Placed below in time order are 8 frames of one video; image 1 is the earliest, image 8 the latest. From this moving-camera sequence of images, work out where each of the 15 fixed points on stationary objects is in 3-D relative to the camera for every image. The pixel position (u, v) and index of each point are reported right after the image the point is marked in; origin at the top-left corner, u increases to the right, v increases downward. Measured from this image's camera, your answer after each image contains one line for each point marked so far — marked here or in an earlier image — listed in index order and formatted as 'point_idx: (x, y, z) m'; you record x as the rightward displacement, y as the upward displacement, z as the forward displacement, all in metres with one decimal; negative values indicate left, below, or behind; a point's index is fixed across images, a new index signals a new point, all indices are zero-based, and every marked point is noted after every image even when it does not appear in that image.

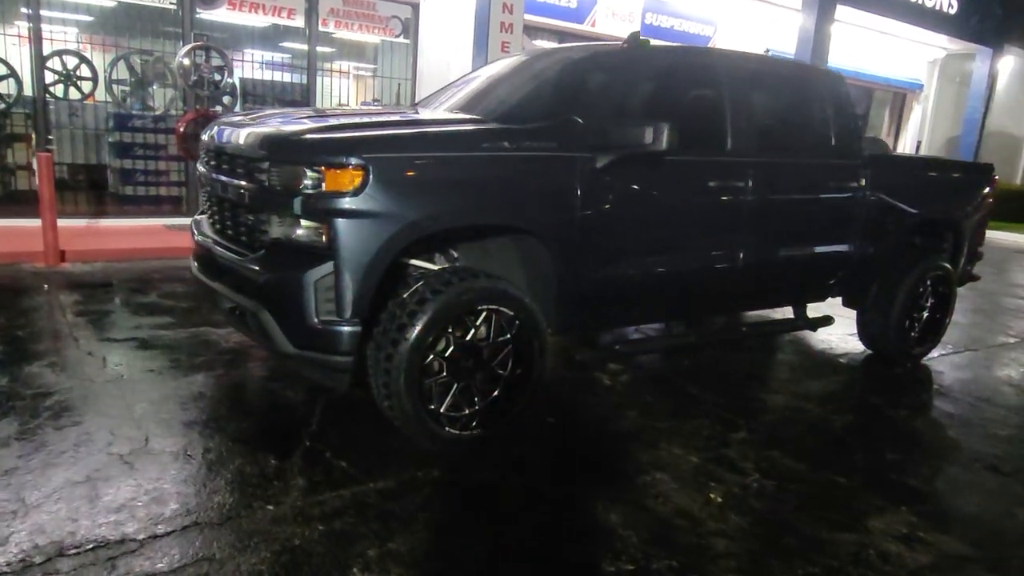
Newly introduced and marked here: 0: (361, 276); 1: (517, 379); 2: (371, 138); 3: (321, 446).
0: (-0.7, +0.1, +3.3) m
1: (0.0, -0.5, +3.8) m
2: (-0.6, +0.7, +3.4) m
3: (-0.9, -0.8, +3.6) m
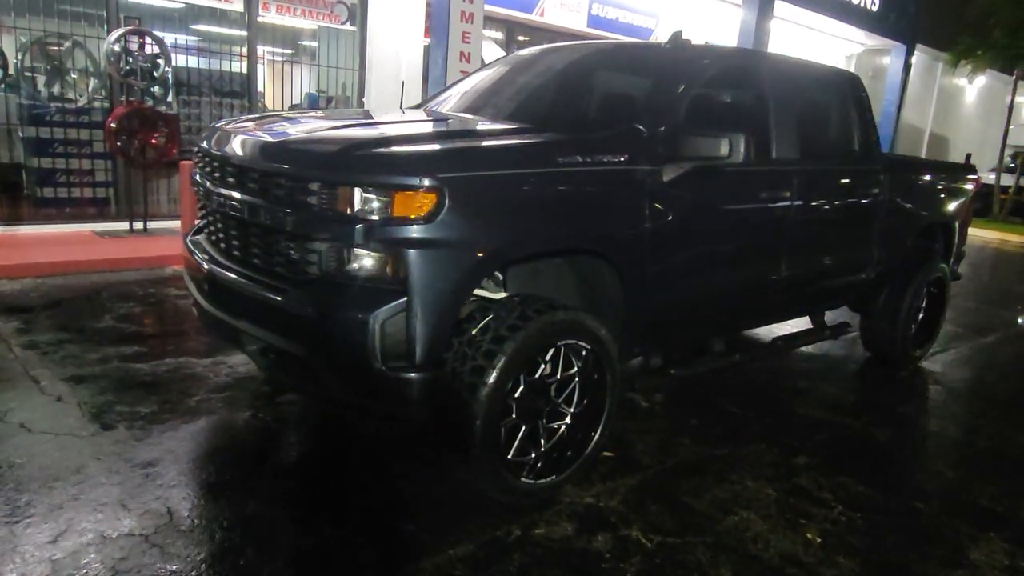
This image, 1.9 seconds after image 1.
0: (-0.3, -0.1, +2.9) m
1: (+0.3, -0.6, +3.5) m
2: (-0.3, +0.5, +2.9) m
3: (-0.6, -0.9, +3.2) m
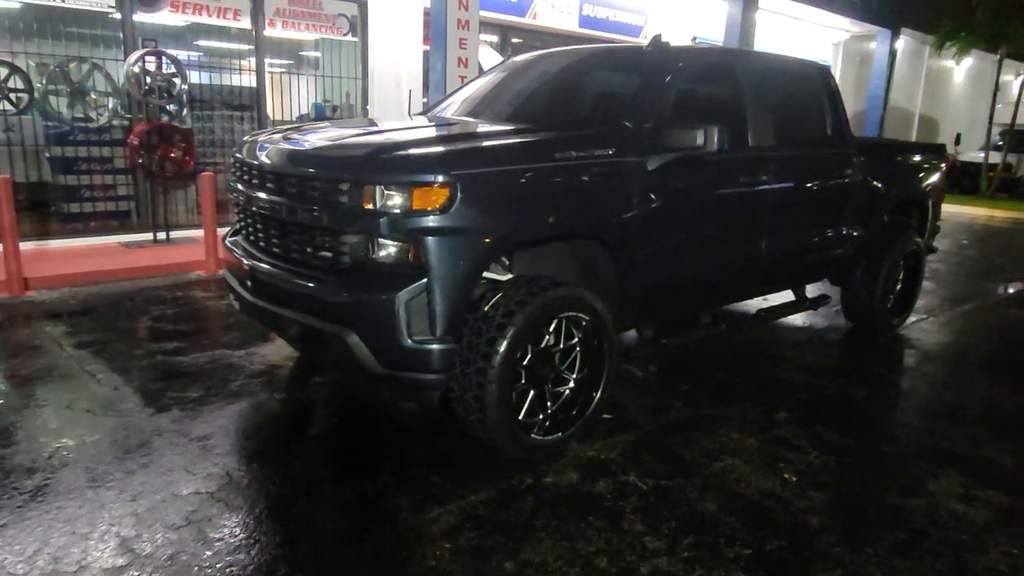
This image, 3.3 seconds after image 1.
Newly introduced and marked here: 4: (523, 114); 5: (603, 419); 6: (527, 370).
0: (-0.3, 0.0, +3.3) m
1: (+0.4, -0.5, +3.9) m
2: (-0.3, +0.6, +3.4) m
3: (-0.5, -0.9, +3.6) m
4: (+0.1, +1.1, +4.7) m
5: (+0.5, -0.7, +4.2) m
6: (+0.1, -0.4, +3.6) m
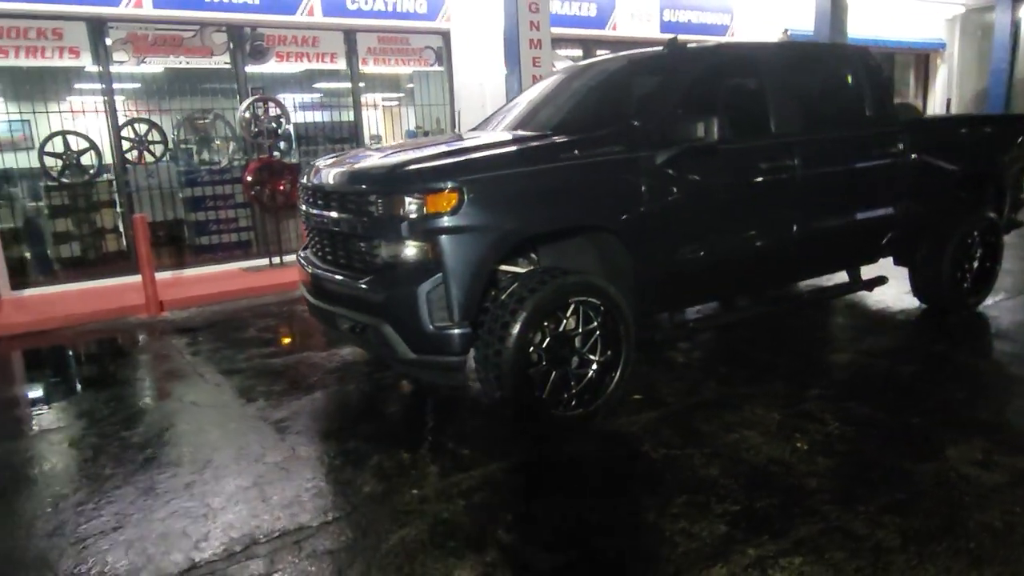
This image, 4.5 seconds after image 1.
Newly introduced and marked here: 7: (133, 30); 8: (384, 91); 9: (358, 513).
0: (-0.2, 0.0, +3.8) m
1: (+0.5, -0.4, +4.2) m
2: (-0.3, +0.6, +3.8) m
3: (-0.4, -0.8, +4.1) m
4: (+0.3, +1.1, +5.1) m
5: (+0.7, -0.7, +4.5) m
6: (+0.2, -0.3, +4.0) m
7: (-4.5, +3.0, +8.8) m
8: (-1.7, +2.8, +10.7) m
9: (-0.7, -1.0, +3.4) m
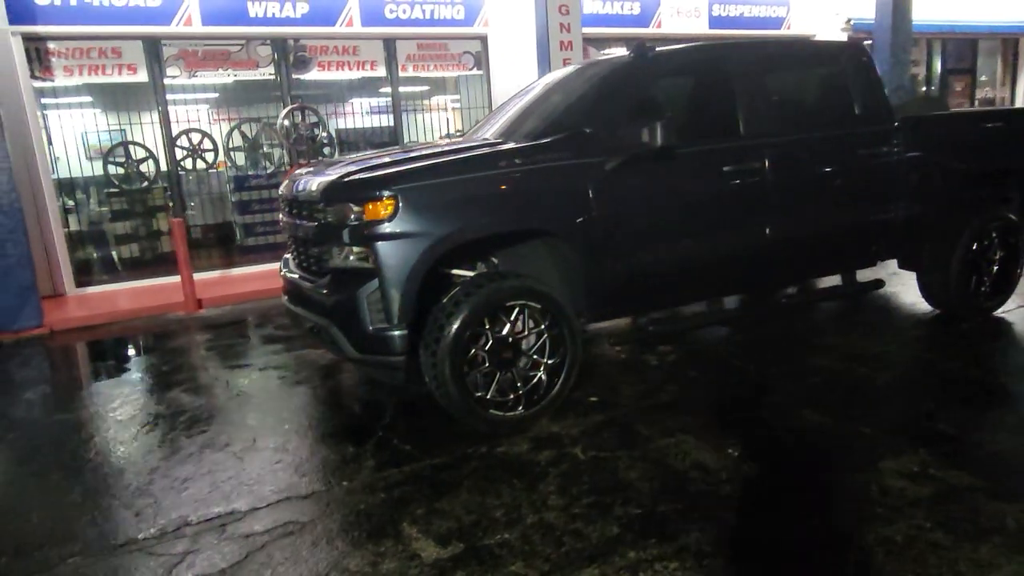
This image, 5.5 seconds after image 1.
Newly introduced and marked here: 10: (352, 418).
0: (-0.6, 0.0, +4.0) m
1: (+0.2, -0.4, +4.3) m
2: (-0.6, +0.6, +4.0) m
3: (-0.7, -0.8, +4.3) m
4: (+0.1, +1.1, +5.2) m
5: (+0.5, -0.7, +4.5) m
6: (-0.1, -0.4, +4.2) m
7: (-4.1, +3.0, +9.5) m
8: (-1.2, +2.8, +11.0) m
9: (-1.1, -1.0, +3.6) m
10: (-1.0, -0.8, +4.6) m
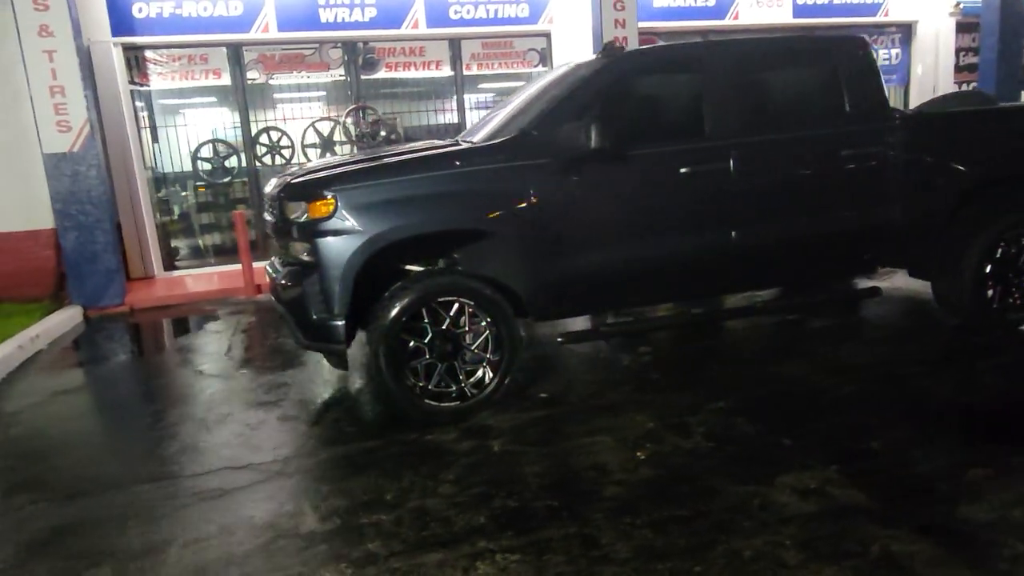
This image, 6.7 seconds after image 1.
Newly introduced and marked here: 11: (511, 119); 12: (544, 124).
0: (-1.0, 0.0, +4.3) m
1: (-0.1, -0.4, +4.5) m
2: (-0.9, +0.7, +4.3) m
3: (-1.0, -0.8, +4.6) m
4: (0.0, +1.1, +5.4) m
5: (+0.1, -0.7, +4.6) m
6: (-0.5, -0.3, +4.4) m
7: (-3.4, +3.2, +10.2) m
8: (-0.3, +2.9, +11.2) m
9: (-1.6, -1.0, +4.0) m
10: (-1.3, -0.8, +5.0) m
11: (0.0, +1.1, +4.8) m
12: (+0.2, +1.0, +4.6) m
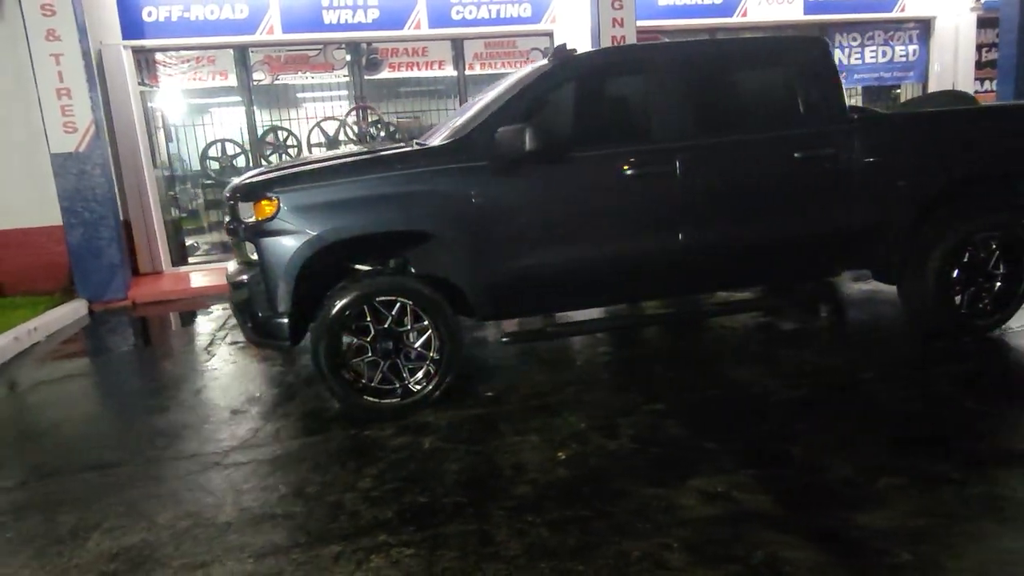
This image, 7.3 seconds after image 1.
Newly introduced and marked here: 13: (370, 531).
0: (-1.3, +0.1, +4.4) m
1: (-0.5, -0.4, +4.5) m
2: (-1.3, +0.7, +4.4) m
3: (-1.4, -0.8, +4.7) m
4: (-0.3, +1.1, +5.4) m
5: (-0.2, -0.7, +4.7) m
6: (-0.8, -0.3, +4.5) m
7: (-3.4, +3.3, +10.5) m
8: (-0.2, +2.9, +11.3) m
9: (-1.9, -1.0, +4.2) m
10: (-1.6, -0.7, +5.1) m
11: (-0.3, +1.1, +4.9) m
12: (-0.1, +1.0, +4.6) m
13: (-0.6, -1.0, +3.2) m
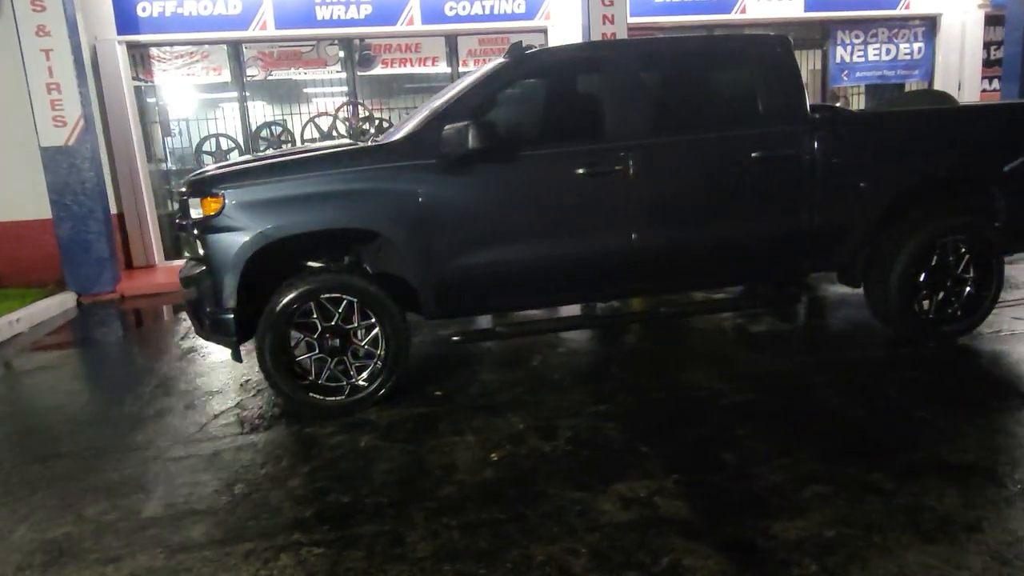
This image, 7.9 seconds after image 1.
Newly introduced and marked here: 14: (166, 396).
0: (-1.6, +0.1, +4.4) m
1: (-0.8, -0.4, +4.5) m
2: (-1.6, +0.7, +4.4) m
3: (-1.7, -0.8, +4.7) m
4: (-0.6, +1.2, +5.4) m
5: (-0.5, -0.7, +4.7) m
6: (-1.2, -0.3, +4.5) m
7: (-3.5, +3.4, +10.5) m
8: (-0.3, +3.0, +11.2) m
9: (-2.3, -0.9, +4.2) m
10: (-1.9, -0.7, +5.1) m
11: (-0.6, +1.1, +4.9) m
12: (-0.4, +1.0, +4.6) m
13: (-1.0, -1.0, +3.2) m
14: (-2.4, -0.7, +5.2) m
